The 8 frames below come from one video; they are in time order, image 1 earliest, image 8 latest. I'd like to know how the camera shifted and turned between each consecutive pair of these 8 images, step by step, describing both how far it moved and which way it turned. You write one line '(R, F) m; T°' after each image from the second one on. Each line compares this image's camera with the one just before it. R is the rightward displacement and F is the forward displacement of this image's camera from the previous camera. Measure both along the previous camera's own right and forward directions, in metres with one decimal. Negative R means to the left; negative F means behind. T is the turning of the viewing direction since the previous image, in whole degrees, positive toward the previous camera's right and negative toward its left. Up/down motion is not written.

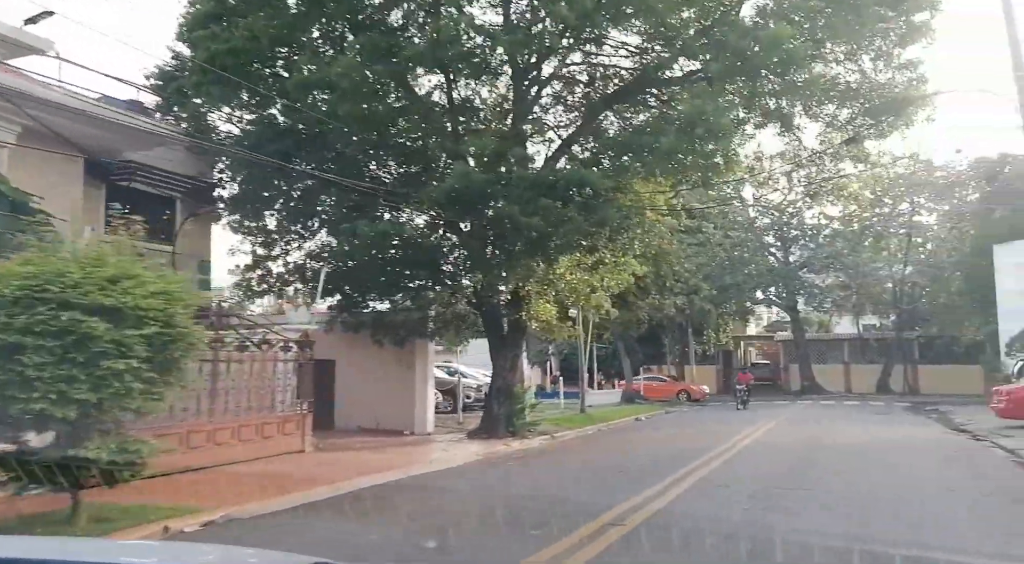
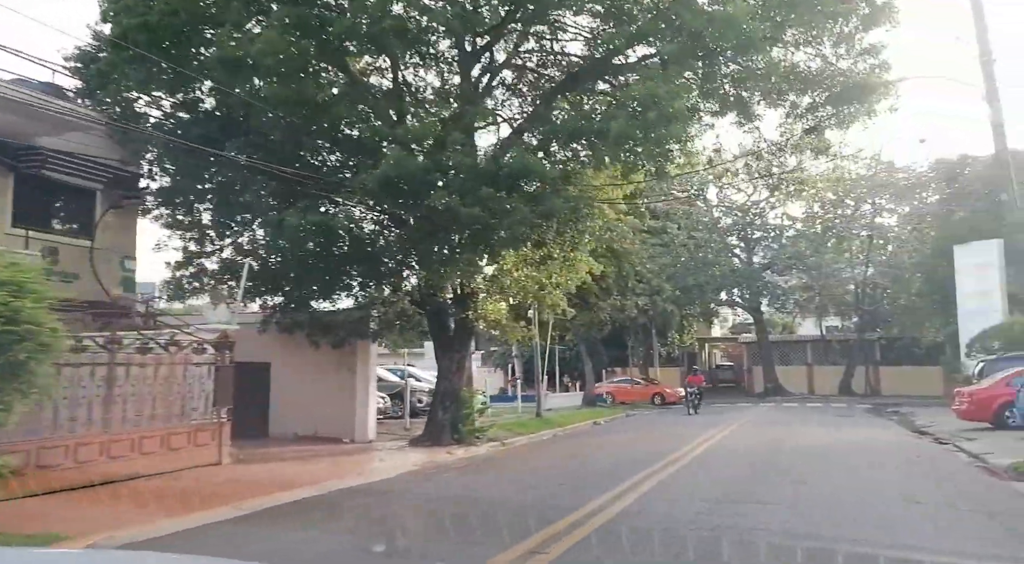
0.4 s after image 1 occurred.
(+0.5, +1.0) m; +2°
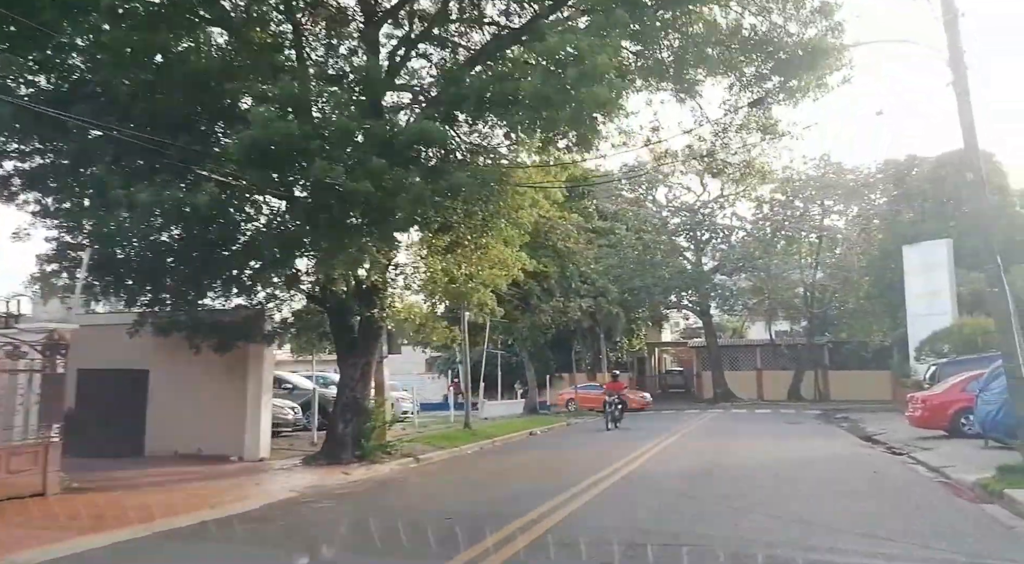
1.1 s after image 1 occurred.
(+0.8, +1.8) m; +3°
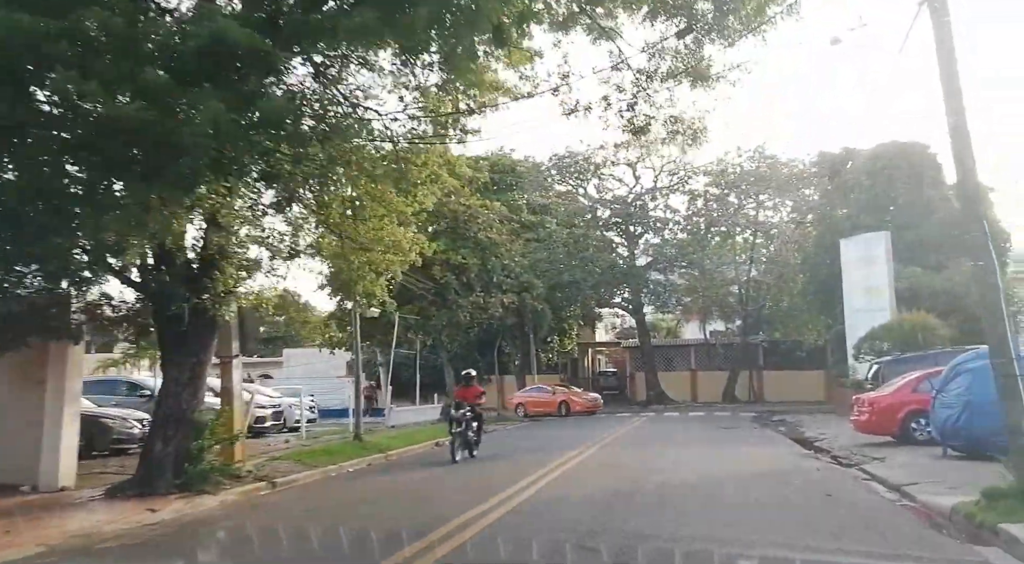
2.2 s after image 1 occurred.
(+1.0, +2.6) m; +5°
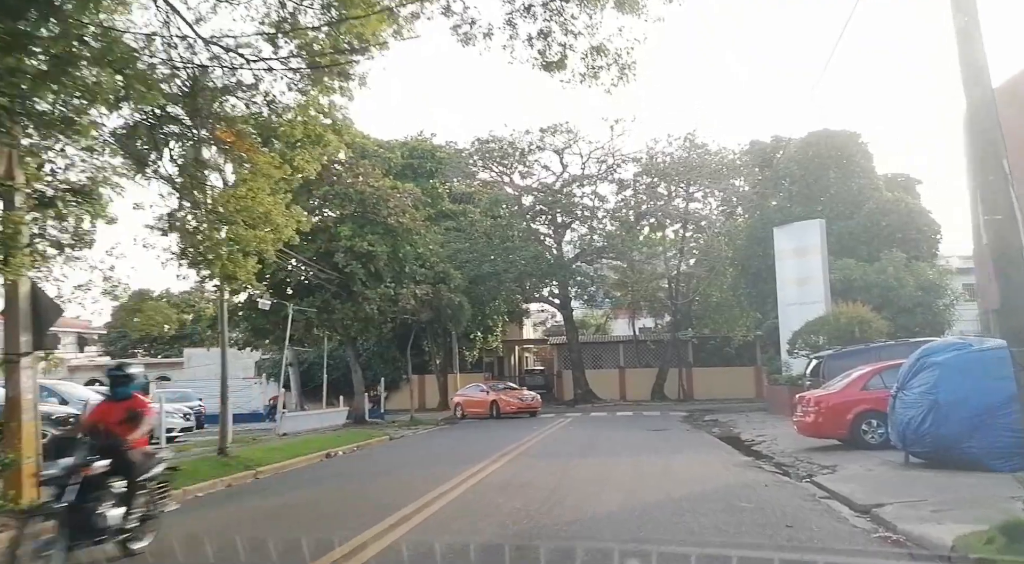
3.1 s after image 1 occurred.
(+0.6, +2.4) m; +5°
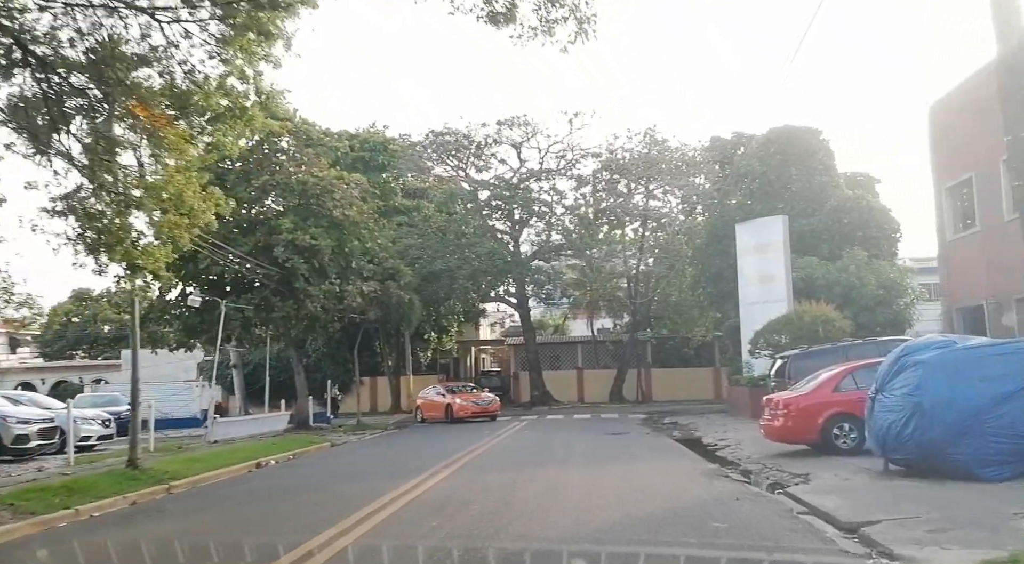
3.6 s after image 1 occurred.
(+0.2, +1.2) m; +3°
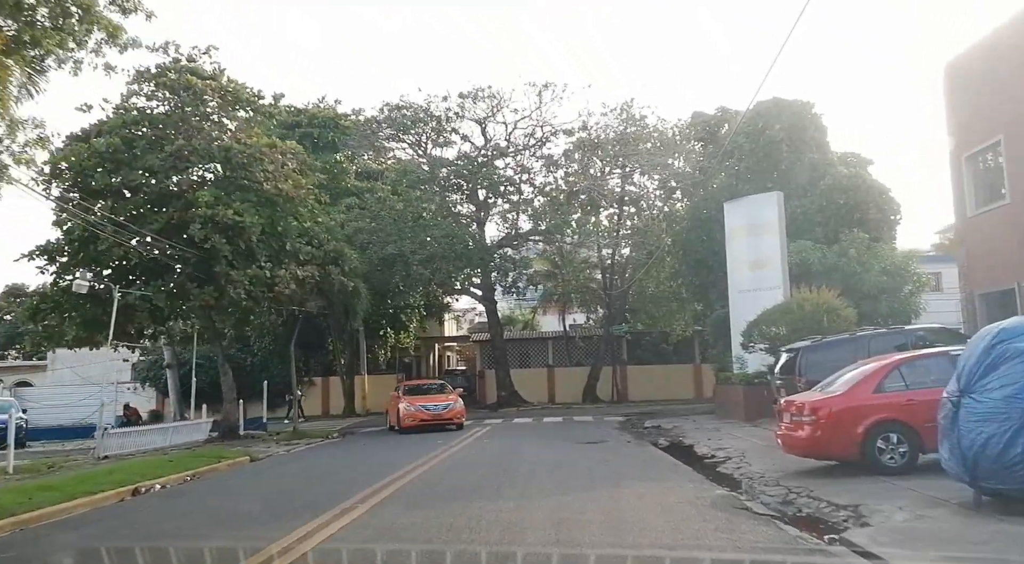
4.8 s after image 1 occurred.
(+0.3, +3.2) m; +2°
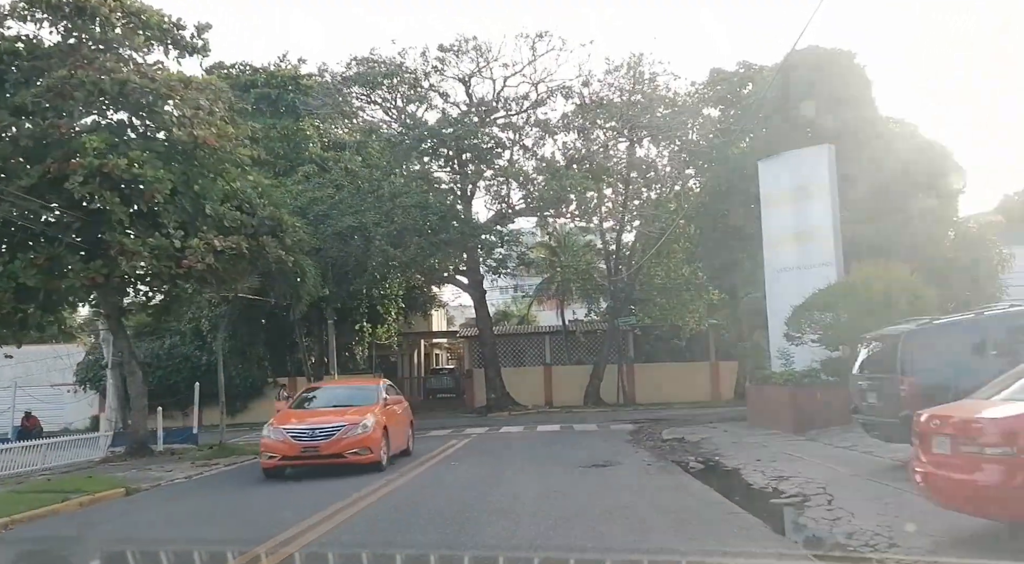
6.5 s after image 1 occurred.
(+0.4, +4.5) m; 0°
